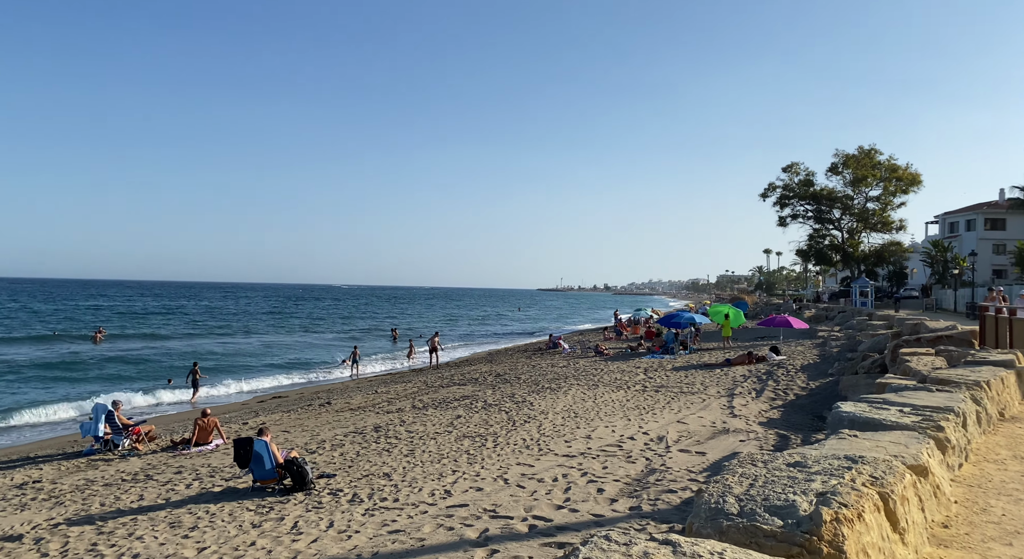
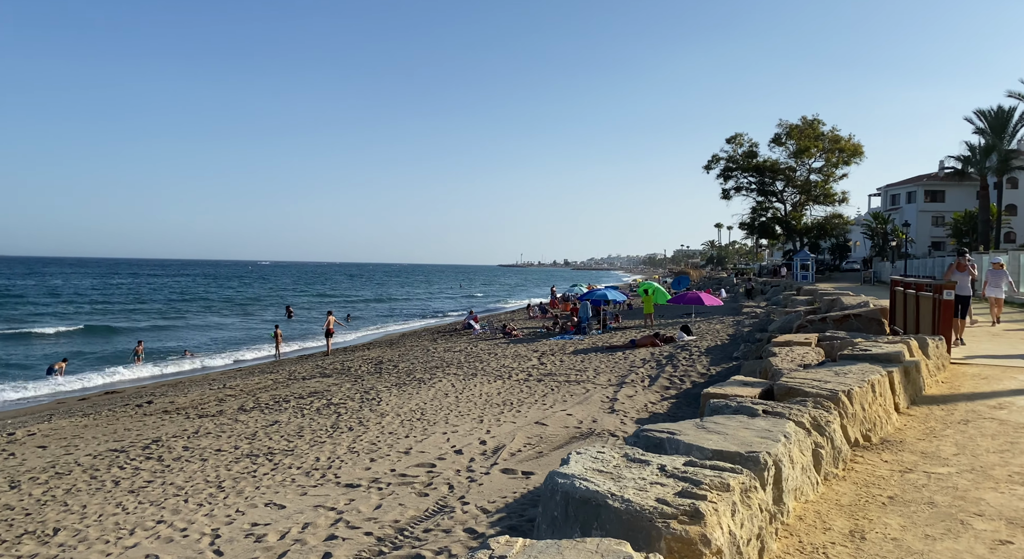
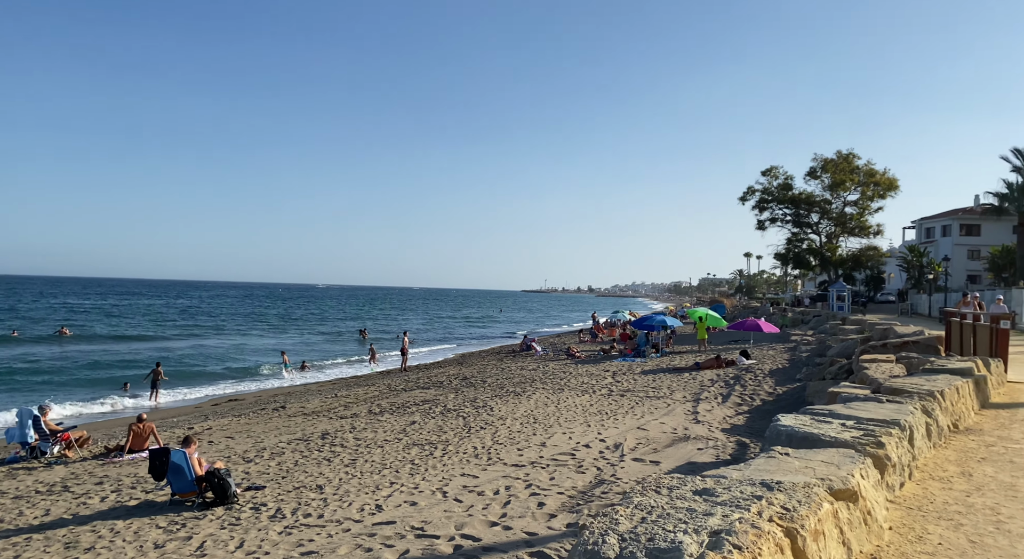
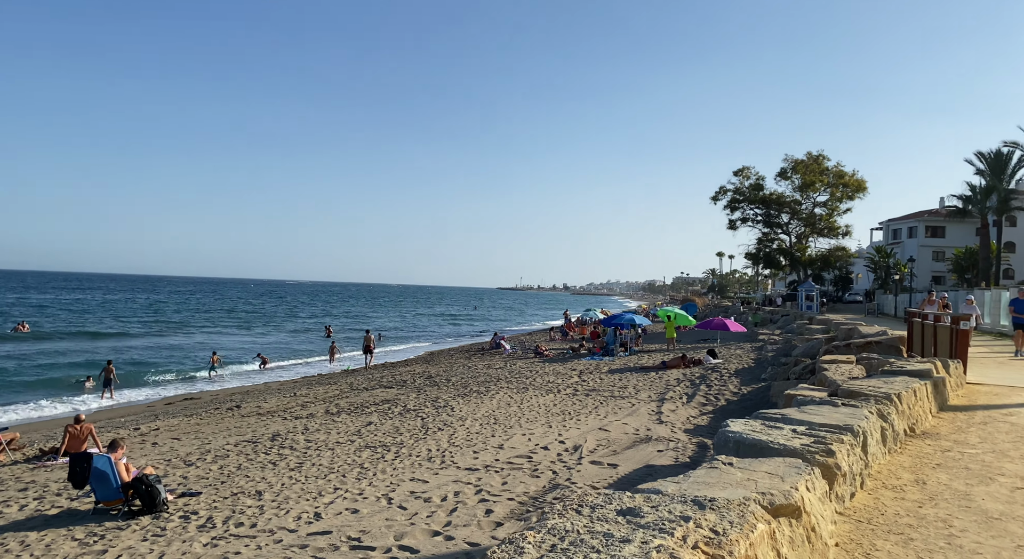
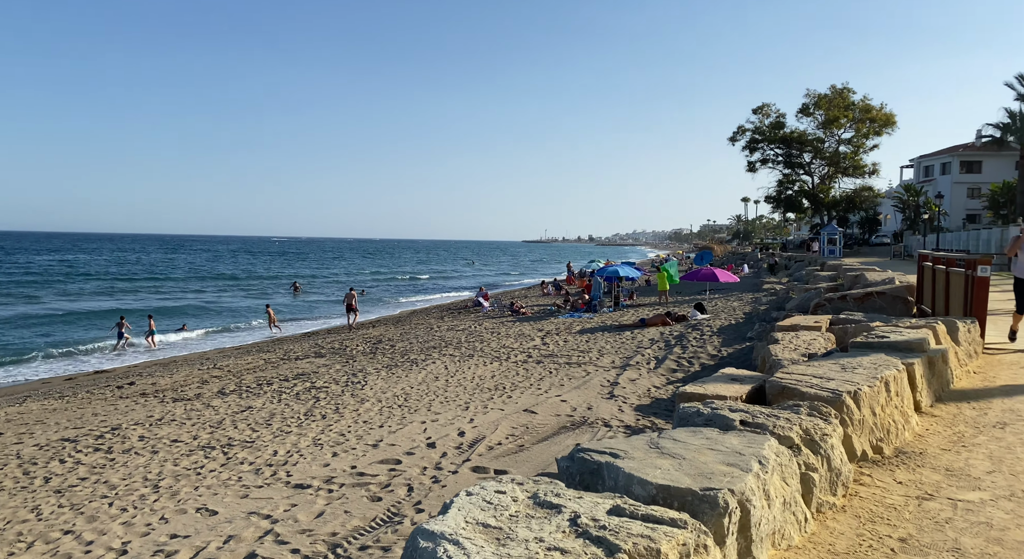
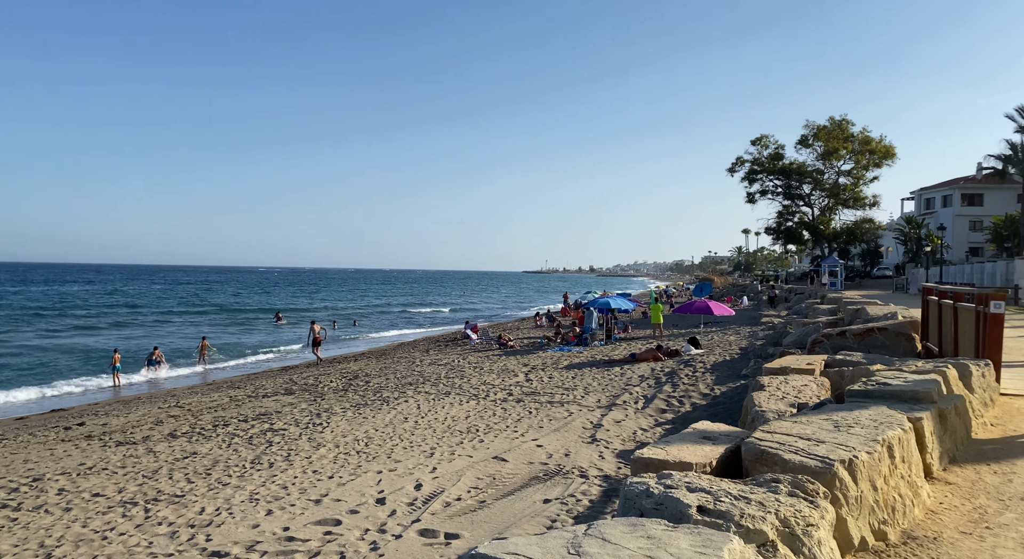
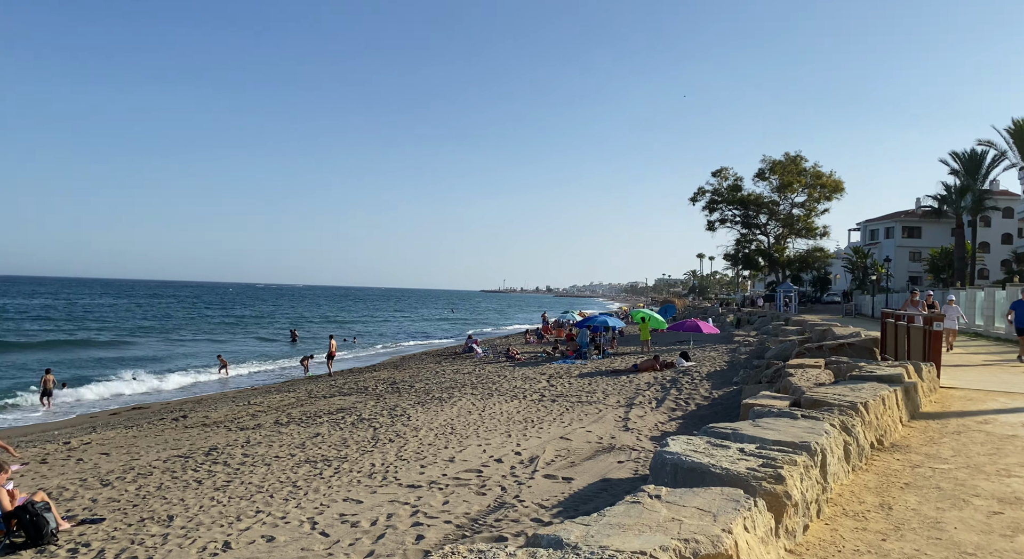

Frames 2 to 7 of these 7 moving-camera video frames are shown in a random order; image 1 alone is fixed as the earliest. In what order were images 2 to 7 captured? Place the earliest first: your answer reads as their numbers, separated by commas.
3, 4, 7, 2, 5, 6
